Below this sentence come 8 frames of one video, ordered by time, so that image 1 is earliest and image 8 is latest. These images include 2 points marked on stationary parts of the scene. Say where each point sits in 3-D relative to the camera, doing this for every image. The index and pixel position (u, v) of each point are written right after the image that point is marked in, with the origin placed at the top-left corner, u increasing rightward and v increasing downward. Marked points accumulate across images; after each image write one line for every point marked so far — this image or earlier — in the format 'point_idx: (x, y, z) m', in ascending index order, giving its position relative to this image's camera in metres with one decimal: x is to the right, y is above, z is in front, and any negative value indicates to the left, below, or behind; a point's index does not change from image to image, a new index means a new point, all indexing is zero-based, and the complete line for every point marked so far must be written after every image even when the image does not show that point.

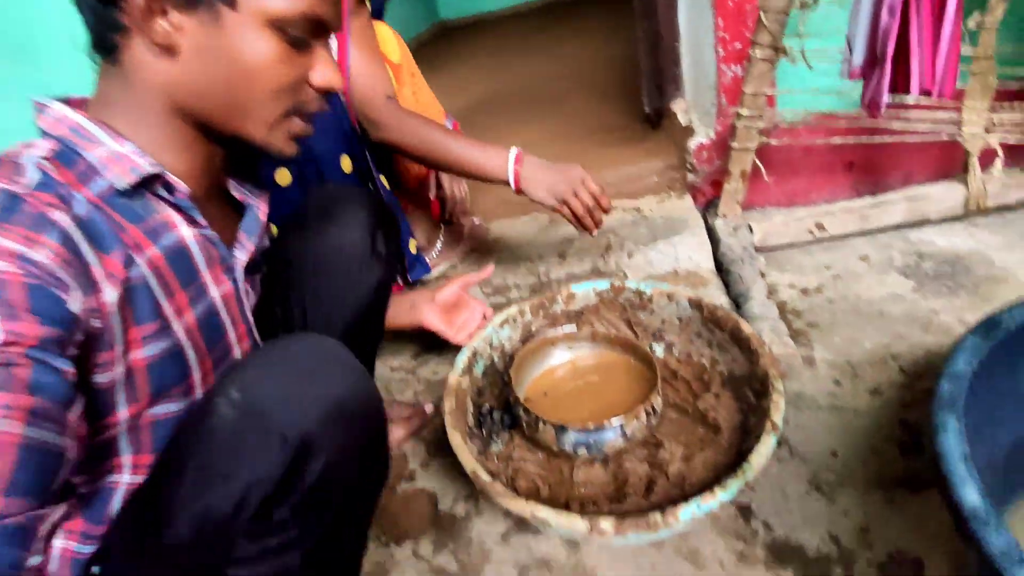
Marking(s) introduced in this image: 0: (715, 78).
0: (+0.6, +0.6, +1.6) m
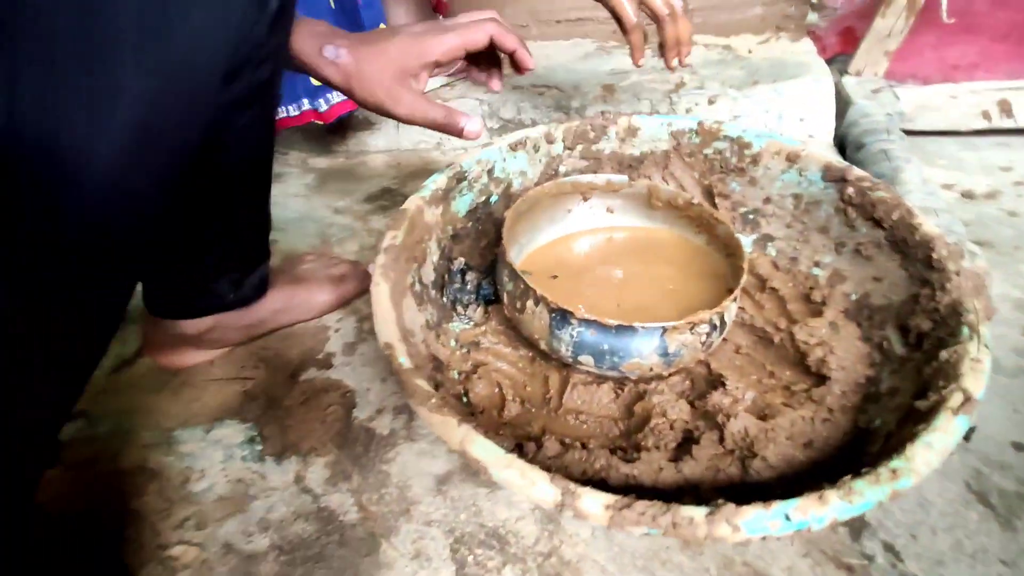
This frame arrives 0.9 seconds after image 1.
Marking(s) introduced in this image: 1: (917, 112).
0: (+0.7, +0.8, +1.0) m
1: (+0.7, +0.3, +1.0) m
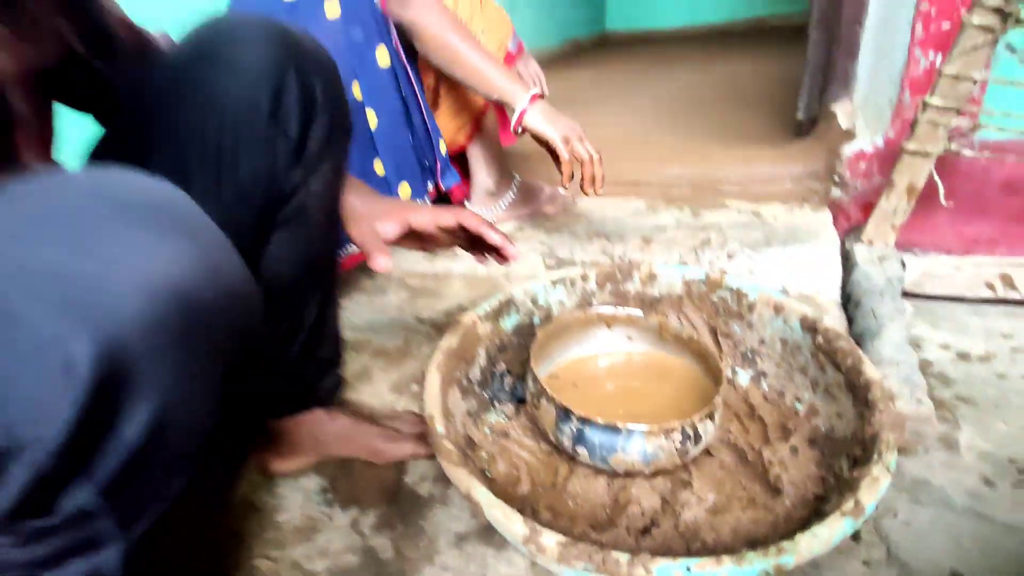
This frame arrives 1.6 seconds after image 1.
0: (+0.8, +0.5, +1.2) m
1: (+0.8, 0.0, +1.1) m
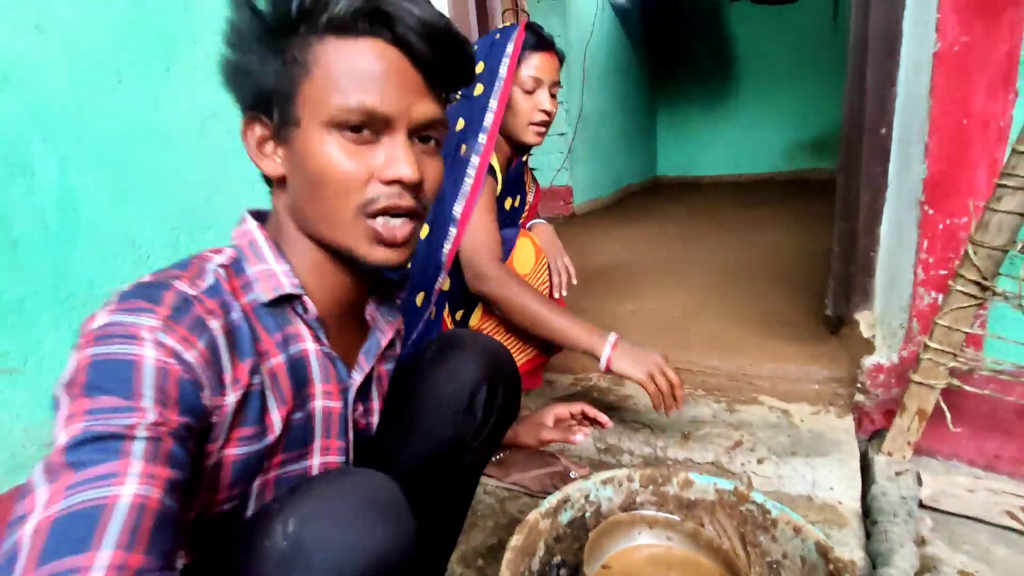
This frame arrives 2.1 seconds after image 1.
0: (+1.0, 0.0, +1.4) m
1: (+1.0, -0.5, +1.2) m
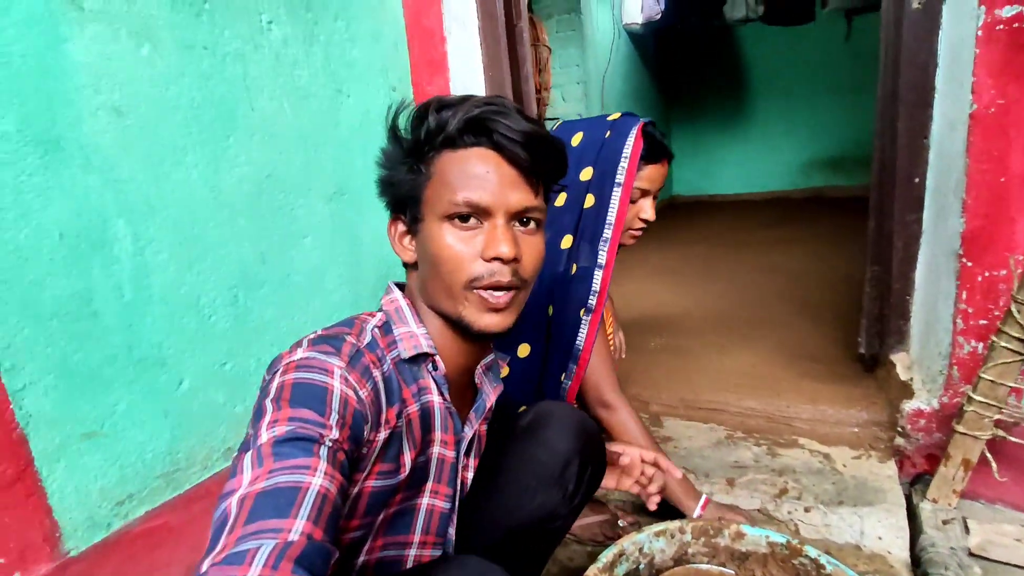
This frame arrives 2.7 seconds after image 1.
0: (+1.1, -0.1, +1.4) m
1: (+1.1, -0.6, +1.3) m
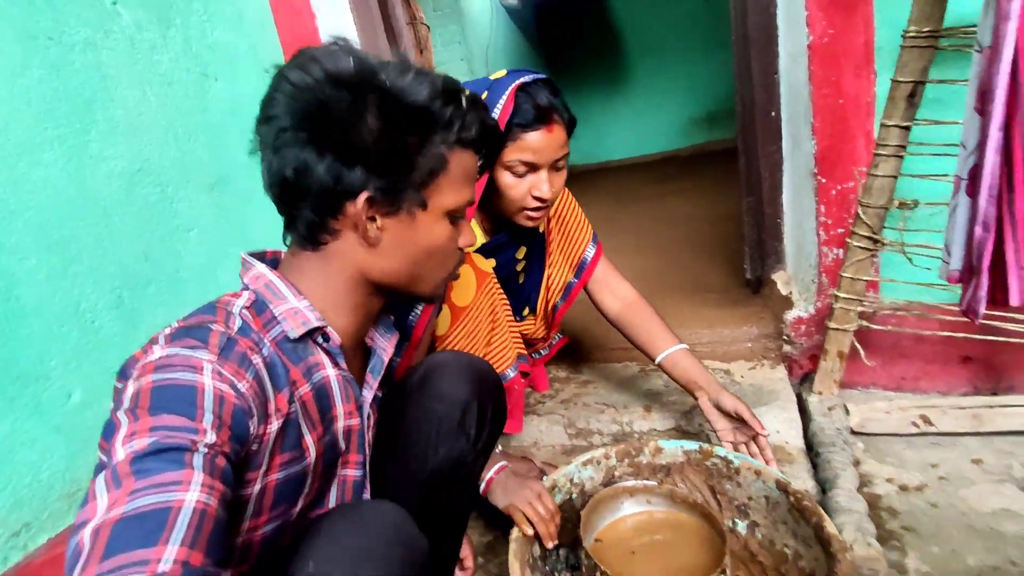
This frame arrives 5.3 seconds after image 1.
0: (+0.9, +0.1, +1.6) m
1: (+0.9, -0.3, +1.4) m
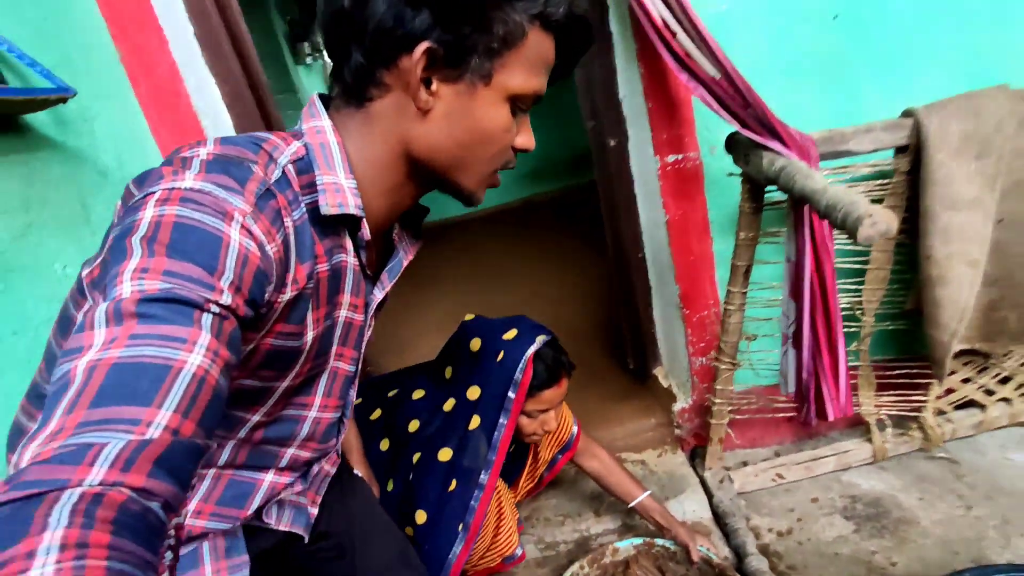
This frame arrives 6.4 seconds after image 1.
0: (+0.7, -0.3, +2.2) m
1: (+0.8, -0.7, +2.0) m
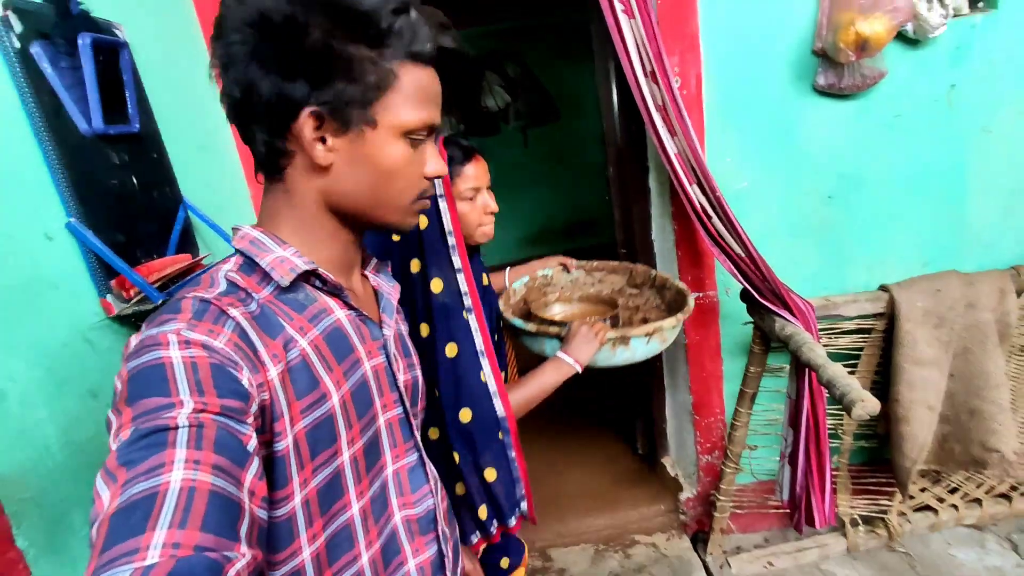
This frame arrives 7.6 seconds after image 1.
0: (+0.8, -0.8, +2.5) m
1: (+1.0, -1.2, +2.4) m
